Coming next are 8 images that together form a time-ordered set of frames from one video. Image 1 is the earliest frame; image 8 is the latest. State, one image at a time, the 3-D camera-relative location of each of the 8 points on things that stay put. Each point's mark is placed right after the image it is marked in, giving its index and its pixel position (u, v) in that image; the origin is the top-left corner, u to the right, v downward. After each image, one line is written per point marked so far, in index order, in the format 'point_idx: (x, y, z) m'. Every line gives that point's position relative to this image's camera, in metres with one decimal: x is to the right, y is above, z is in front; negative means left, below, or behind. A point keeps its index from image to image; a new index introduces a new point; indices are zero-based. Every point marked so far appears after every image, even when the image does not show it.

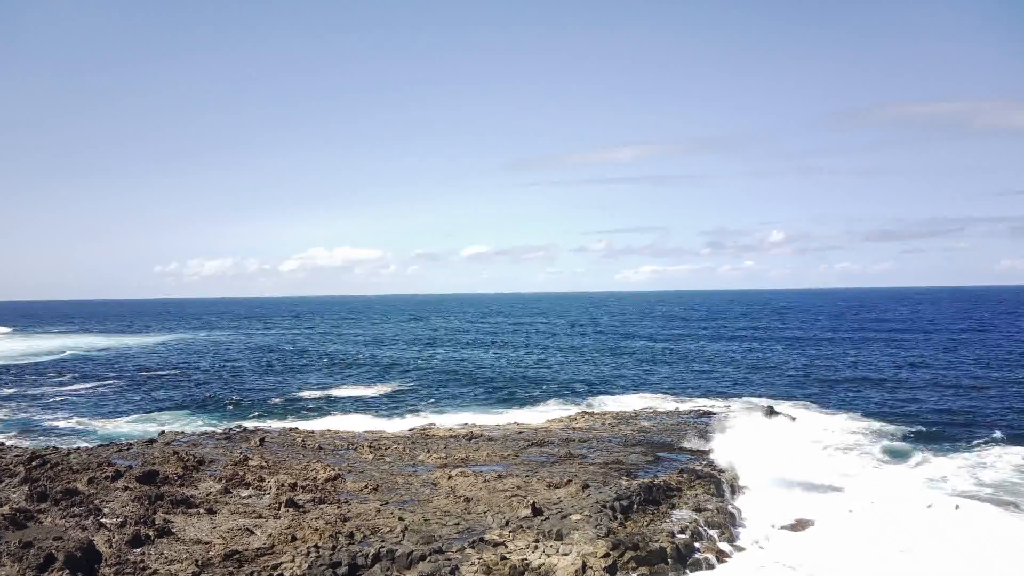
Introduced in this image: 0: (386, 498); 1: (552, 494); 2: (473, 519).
0: (-2.7, -4.3, +19.0) m
1: (+1.1, -4.2, +19.0) m
2: (-0.6, -4.2, +17.1) m
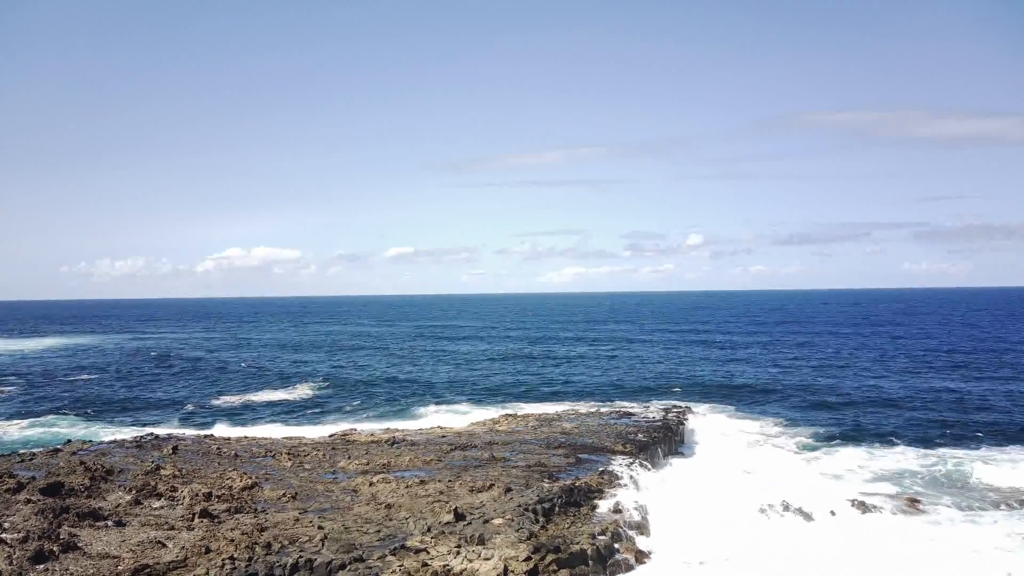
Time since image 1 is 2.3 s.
0: (-4.4, -4.7, +18.6) m
1: (-0.7, -4.6, +18.9) m
2: (-2.2, -4.7, +16.8) m
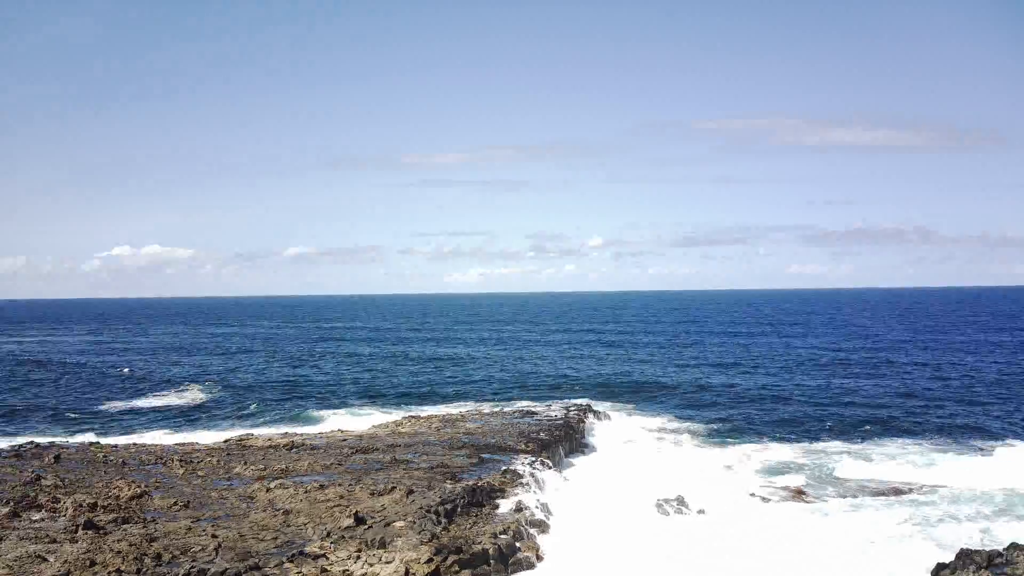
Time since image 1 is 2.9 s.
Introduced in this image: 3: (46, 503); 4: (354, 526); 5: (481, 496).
0: (-6.8, -4.9, +18.2) m
1: (-3.0, -4.8, +18.9) m
2: (-4.3, -4.8, +16.7) m
3: (-10.2, -4.7, +18.6) m
4: (-3.1, -4.8, +16.9) m
5: (-0.7, -4.9, +19.6) m
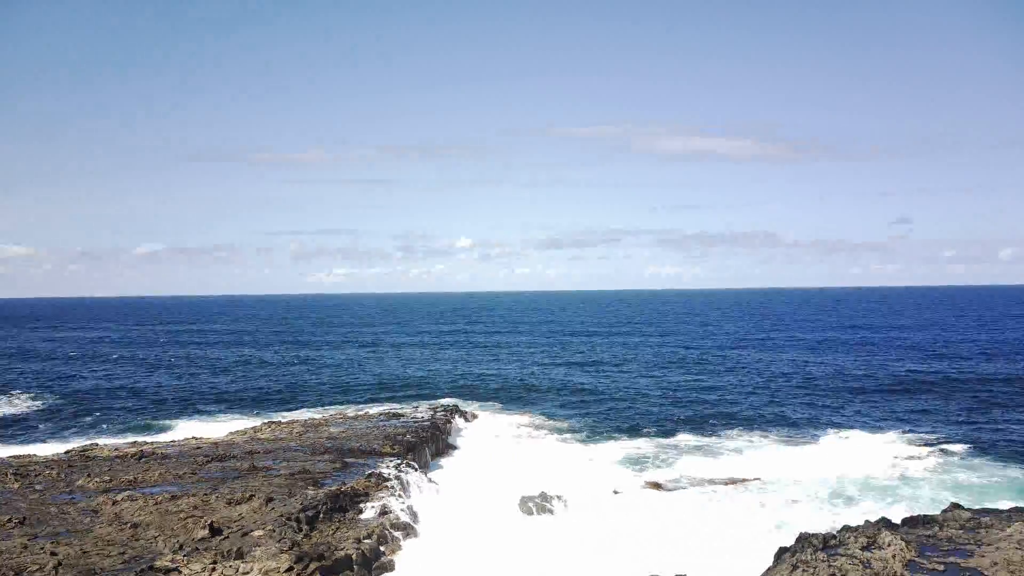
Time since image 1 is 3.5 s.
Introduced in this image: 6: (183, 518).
0: (-9.8, -5.0, +17.3) m
1: (-6.3, -4.9, +18.6) m
2: (-7.2, -4.9, +16.2) m
3: (-13.3, -4.9, +17.2) m
4: (-6.0, -4.9, +16.6) m
5: (-4.1, -5.0, +19.7) m
6: (-7.1, -4.9, +18.0) m
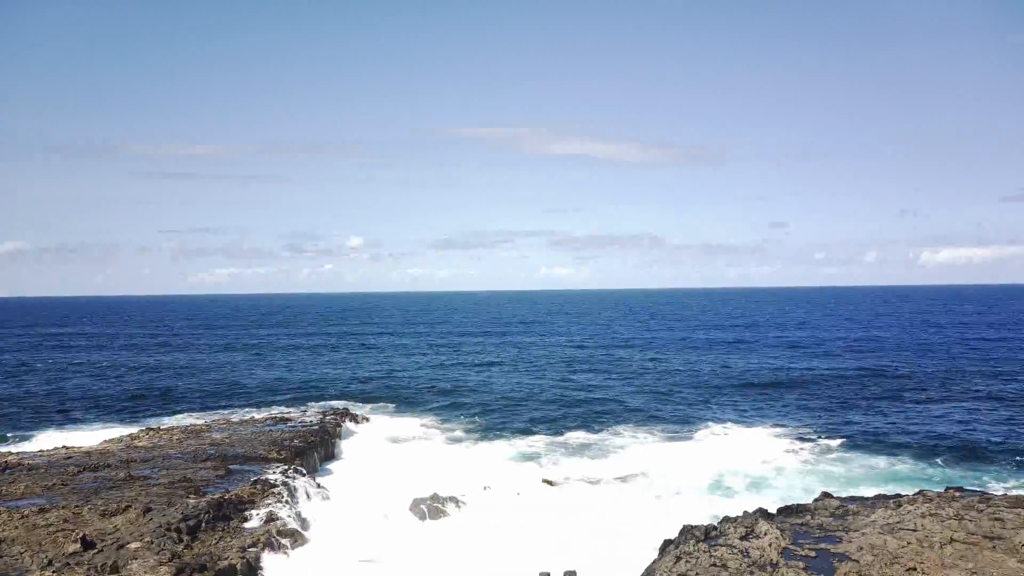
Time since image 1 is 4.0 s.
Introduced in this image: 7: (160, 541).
0: (-12.0, -5.0, +16.1) m
1: (-8.6, -4.9, +17.9) m
2: (-9.2, -4.9, +15.4) m
3: (-15.5, -4.9, +15.6) m
4: (-8.1, -4.9, +15.9) m
5: (-6.6, -5.0, +19.2) m
6: (-9.4, -4.9, +17.2) m
7: (-7.0, -4.9, +16.6) m
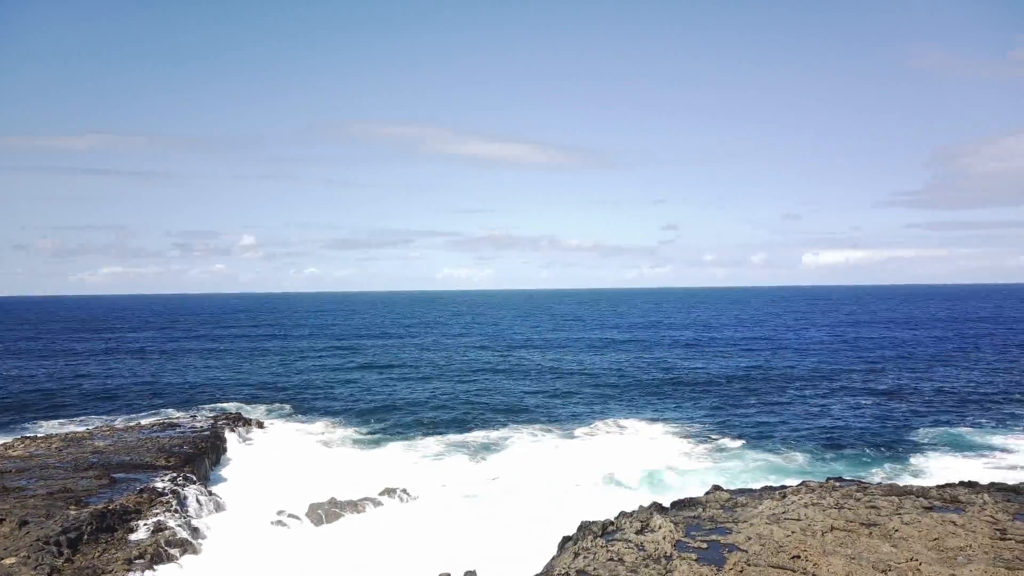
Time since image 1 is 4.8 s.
0: (-13.6, -5.0, +14.7) m
1: (-10.5, -4.9, +16.8) m
2: (-10.8, -4.9, +14.3) m
3: (-17.0, -4.8, +13.8) m
4: (-9.8, -4.9, +15.0) m
5: (-8.6, -5.0, +18.4) m
6: (-11.1, -4.9, +16.1) m
7: (-8.7, -4.9, +15.8) m
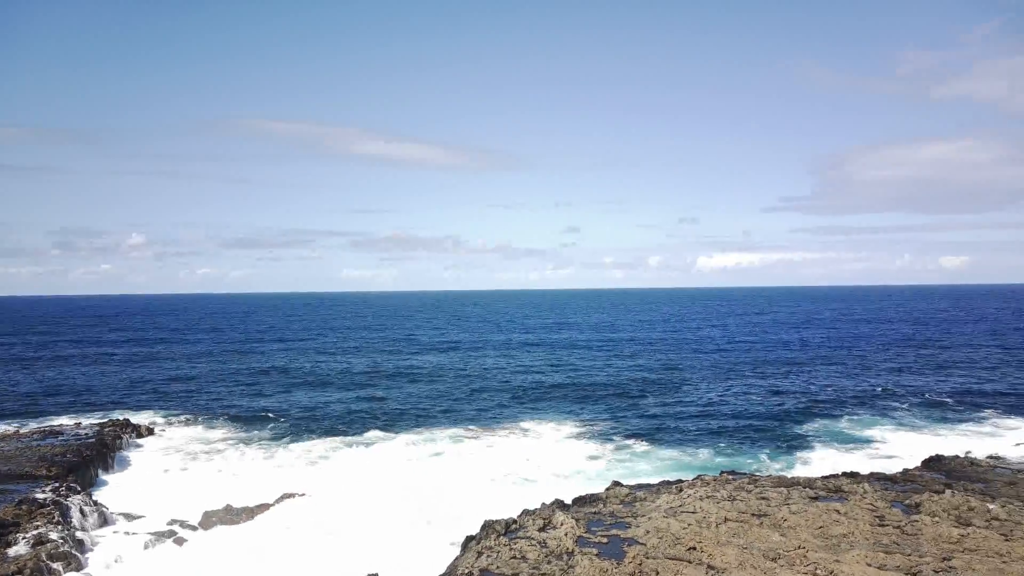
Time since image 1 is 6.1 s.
0: (-15.0, -4.5, +13.5) m
1: (-12.1, -4.4, +15.9) m
2: (-12.1, -4.5, +13.4) m
3: (-18.2, -4.4, +12.1) m
4: (-11.2, -4.4, +14.2) m
5: (-10.4, -4.5, +17.7) m
6: (-12.6, -4.4, +15.1) m
7: (-10.2, -4.4, +15.1) m
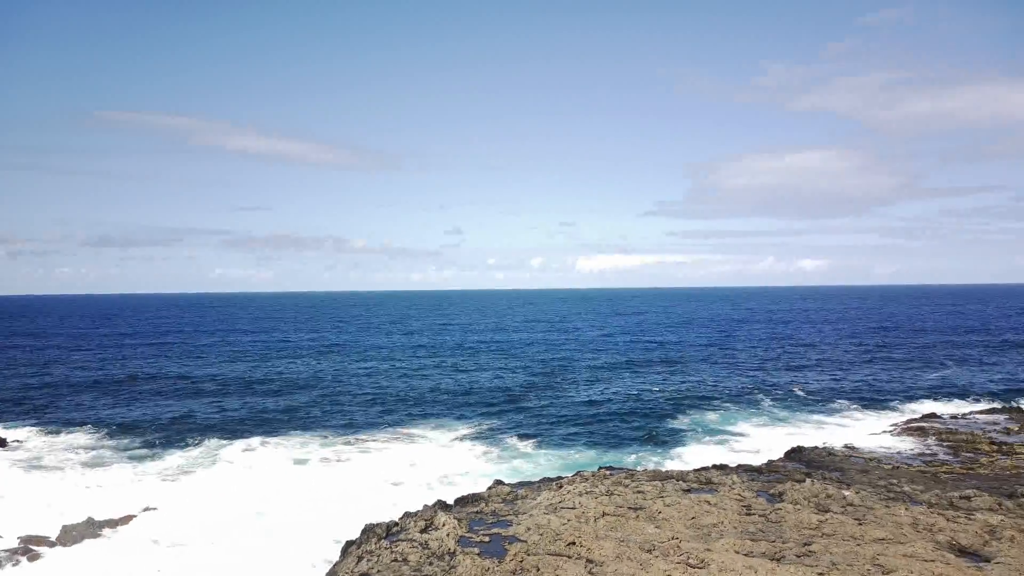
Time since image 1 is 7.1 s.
0: (-16.7, -4.4, +11.6) m
1: (-14.1, -4.3, +14.4) m
2: (-13.8, -4.3, +11.9) m
3: (-19.7, -4.2, +9.8) m
4: (-13.0, -4.3, +12.8) m
5: (-12.7, -4.4, +16.4) m
6: (-14.6, -4.3, +13.5) m
7: (-12.1, -4.3, +13.8) m
